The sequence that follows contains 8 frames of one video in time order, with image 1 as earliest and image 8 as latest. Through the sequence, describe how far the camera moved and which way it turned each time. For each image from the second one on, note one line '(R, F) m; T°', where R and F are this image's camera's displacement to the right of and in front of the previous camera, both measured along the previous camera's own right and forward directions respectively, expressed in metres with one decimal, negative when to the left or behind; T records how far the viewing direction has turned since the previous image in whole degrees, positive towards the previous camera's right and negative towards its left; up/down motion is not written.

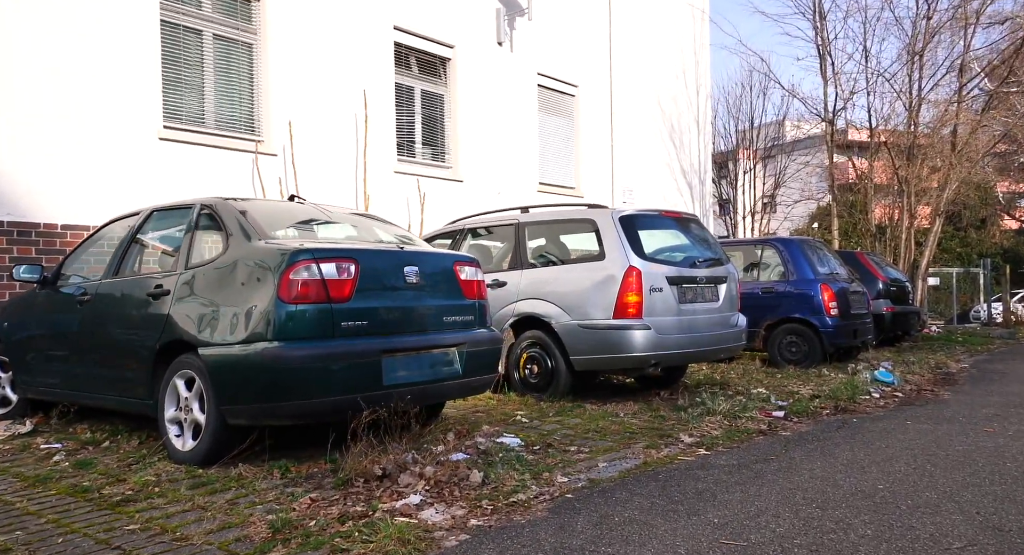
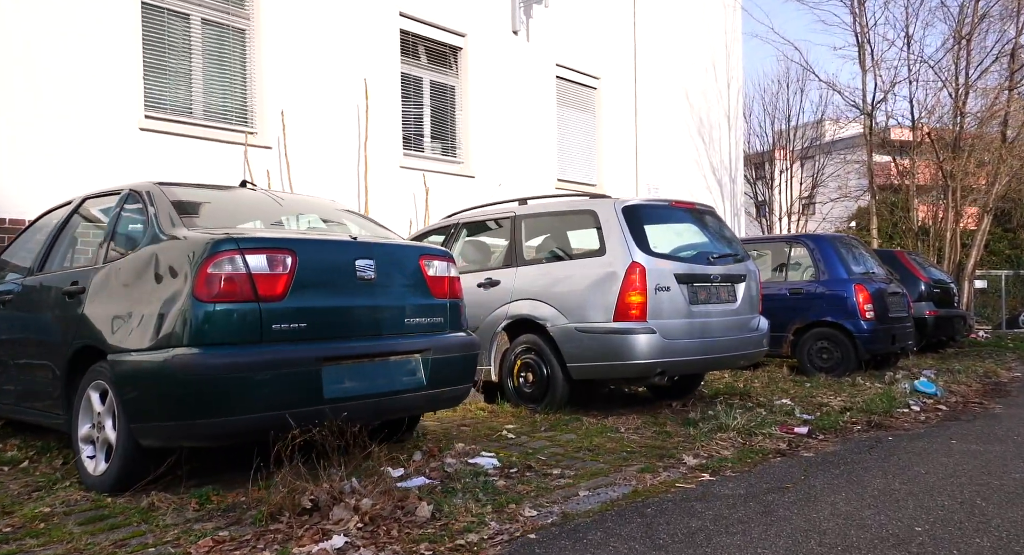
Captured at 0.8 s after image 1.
(+0.3, +0.6) m; -3°
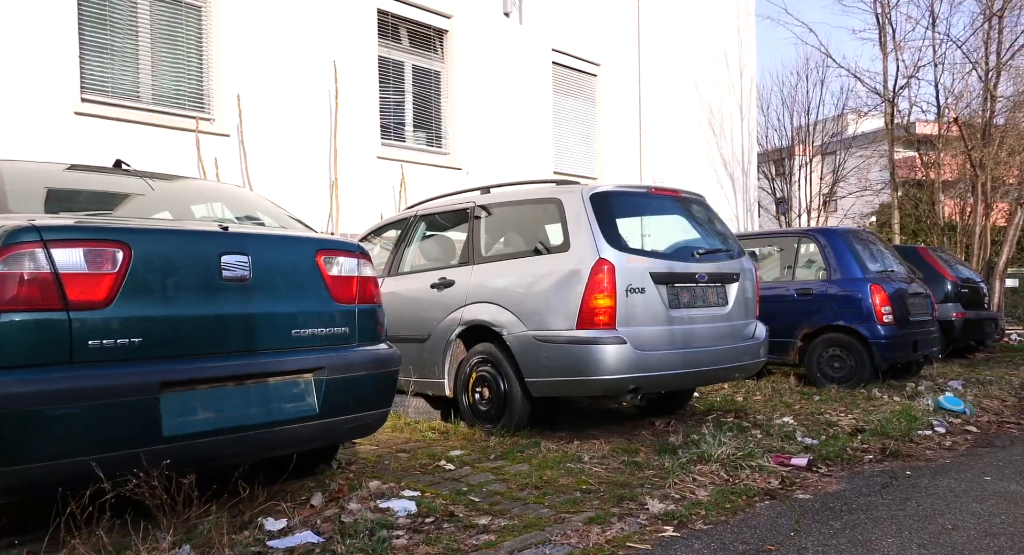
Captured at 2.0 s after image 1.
(+0.4, +0.8) m; -1°
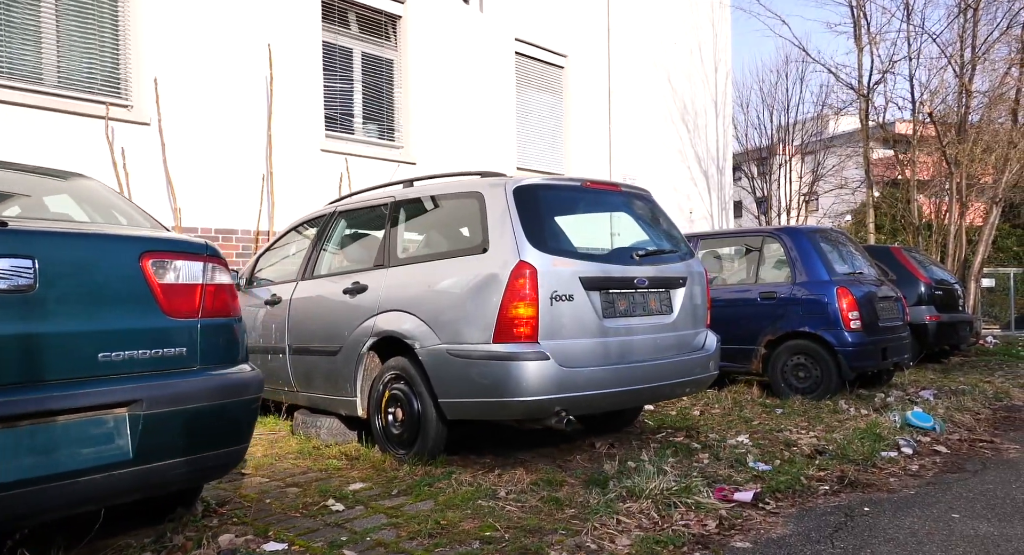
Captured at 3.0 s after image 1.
(+0.4, +0.5) m; +1°
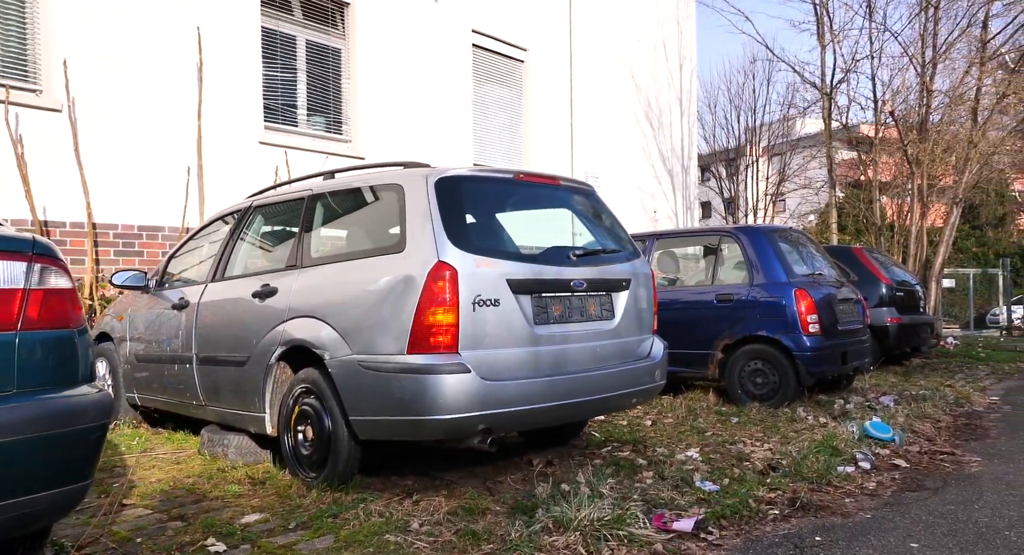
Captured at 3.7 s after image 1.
(+0.3, +0.4) m; +2°
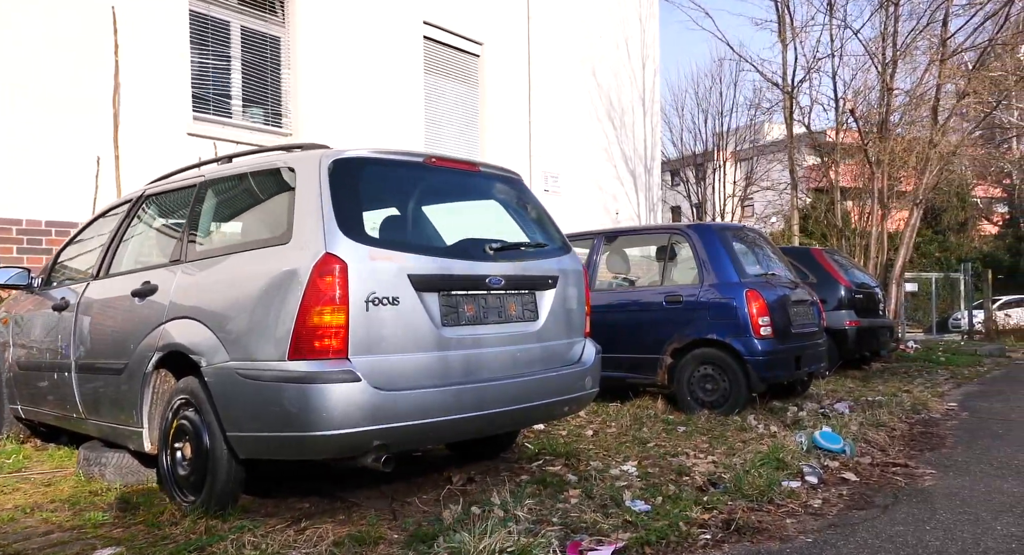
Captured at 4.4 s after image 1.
(+0.3, +0.4) m; +2°
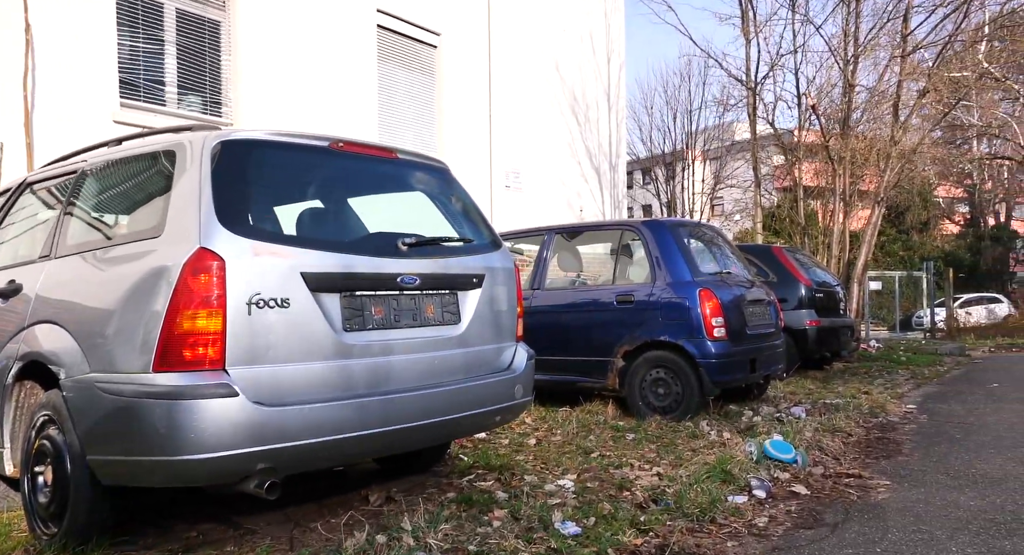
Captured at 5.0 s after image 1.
(+0.3, +0.3) m; +2°
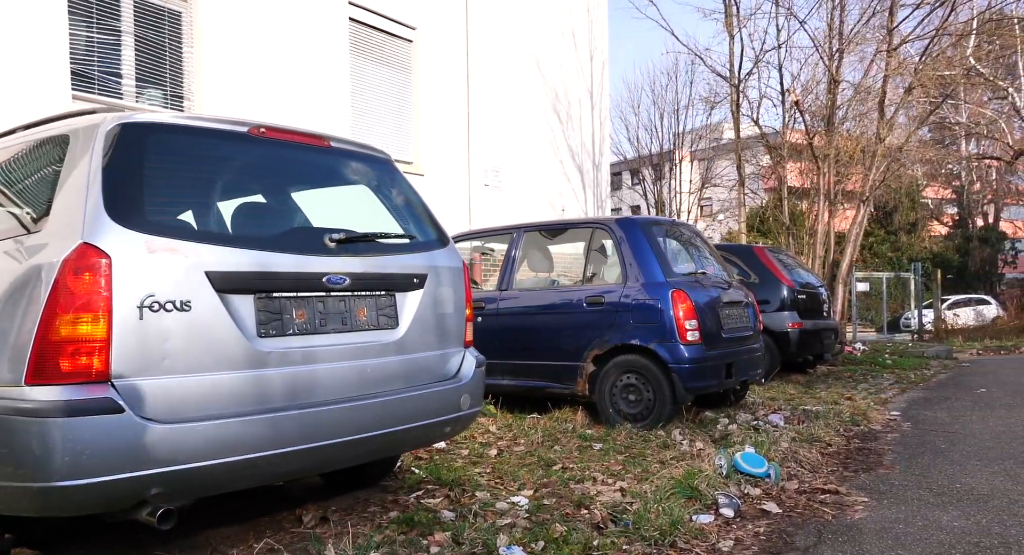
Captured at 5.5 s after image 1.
(+0.2, +0.3) m; +1°
